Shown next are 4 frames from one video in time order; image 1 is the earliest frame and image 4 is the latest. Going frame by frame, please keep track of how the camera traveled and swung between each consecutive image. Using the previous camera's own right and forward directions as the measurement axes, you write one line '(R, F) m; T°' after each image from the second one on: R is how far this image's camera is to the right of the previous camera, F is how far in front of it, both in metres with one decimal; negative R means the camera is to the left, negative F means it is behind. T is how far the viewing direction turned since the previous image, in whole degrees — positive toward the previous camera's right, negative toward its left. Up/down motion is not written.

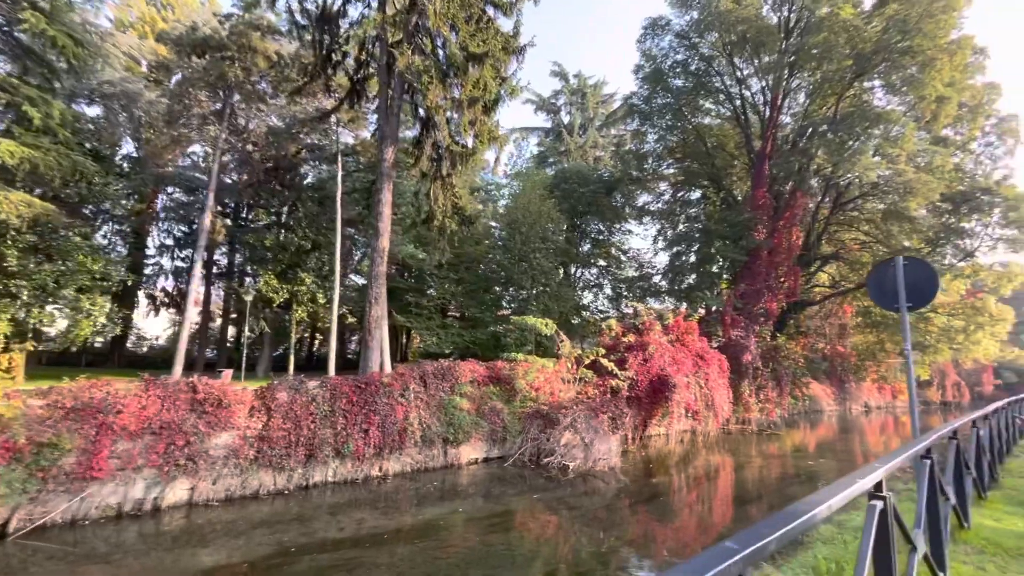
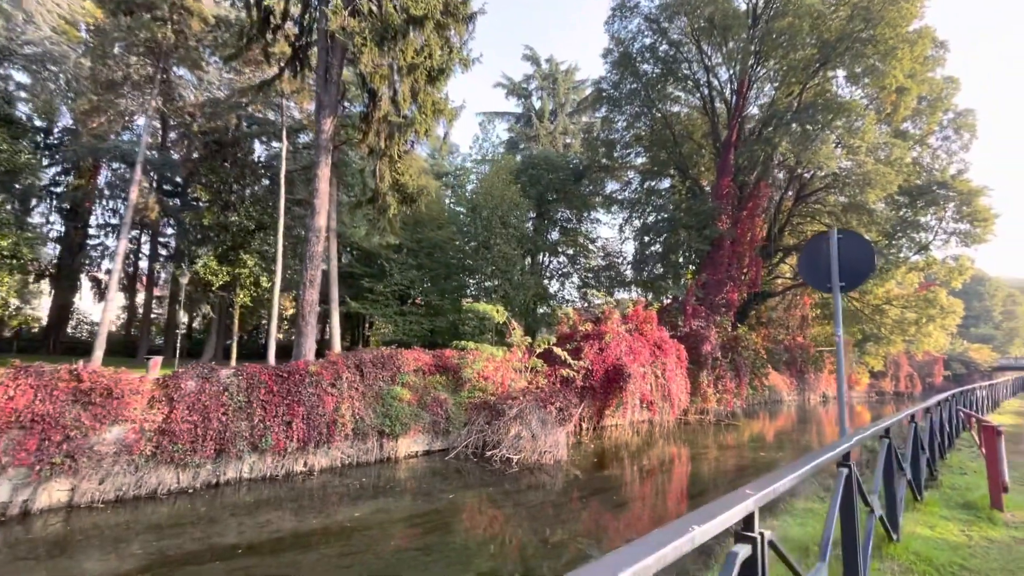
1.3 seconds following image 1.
(+0.7, +0.6) m; +3°
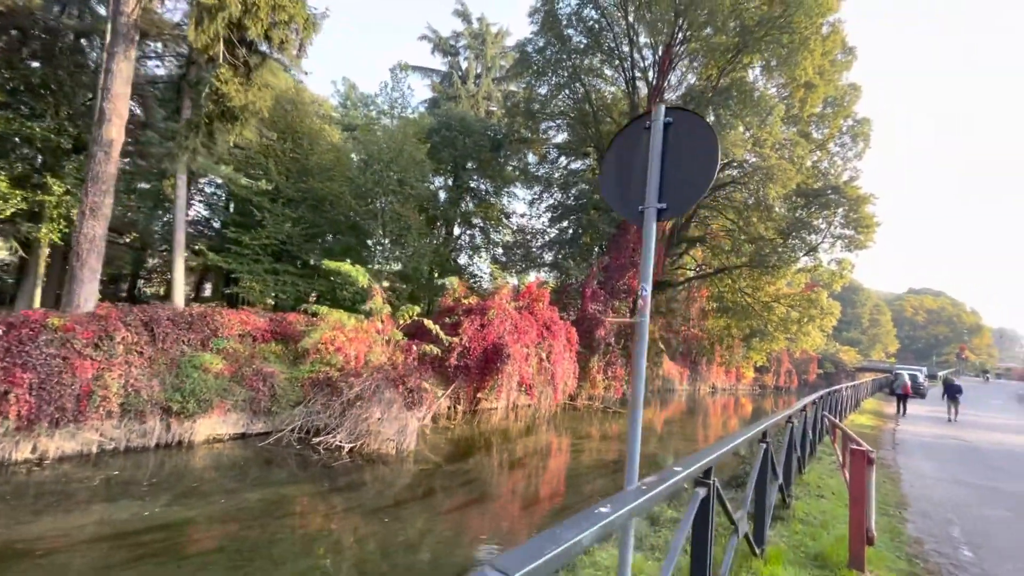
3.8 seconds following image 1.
(+1.4, +1.5) m; +9°
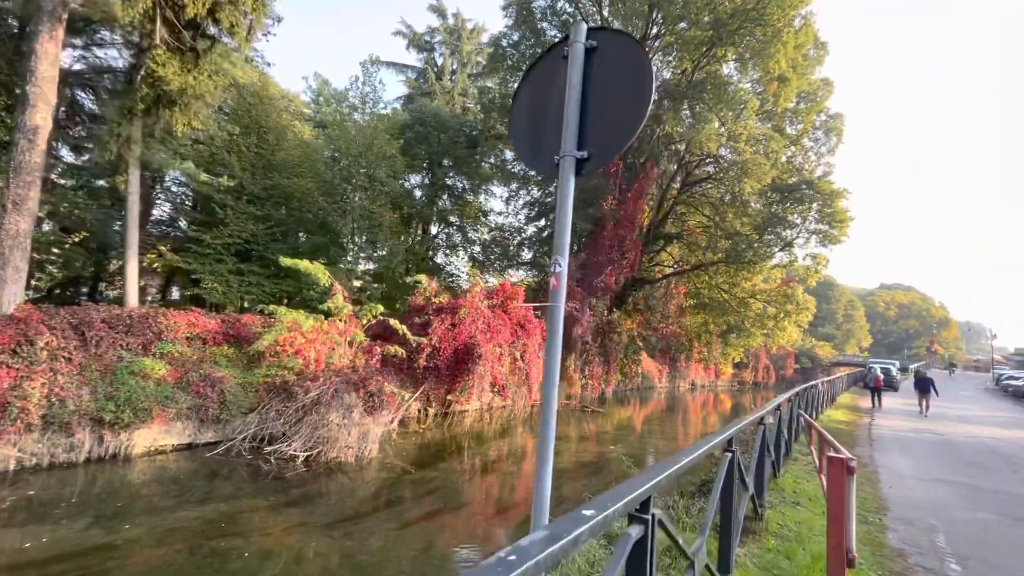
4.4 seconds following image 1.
(+0.3, +0.4) m; +2°
